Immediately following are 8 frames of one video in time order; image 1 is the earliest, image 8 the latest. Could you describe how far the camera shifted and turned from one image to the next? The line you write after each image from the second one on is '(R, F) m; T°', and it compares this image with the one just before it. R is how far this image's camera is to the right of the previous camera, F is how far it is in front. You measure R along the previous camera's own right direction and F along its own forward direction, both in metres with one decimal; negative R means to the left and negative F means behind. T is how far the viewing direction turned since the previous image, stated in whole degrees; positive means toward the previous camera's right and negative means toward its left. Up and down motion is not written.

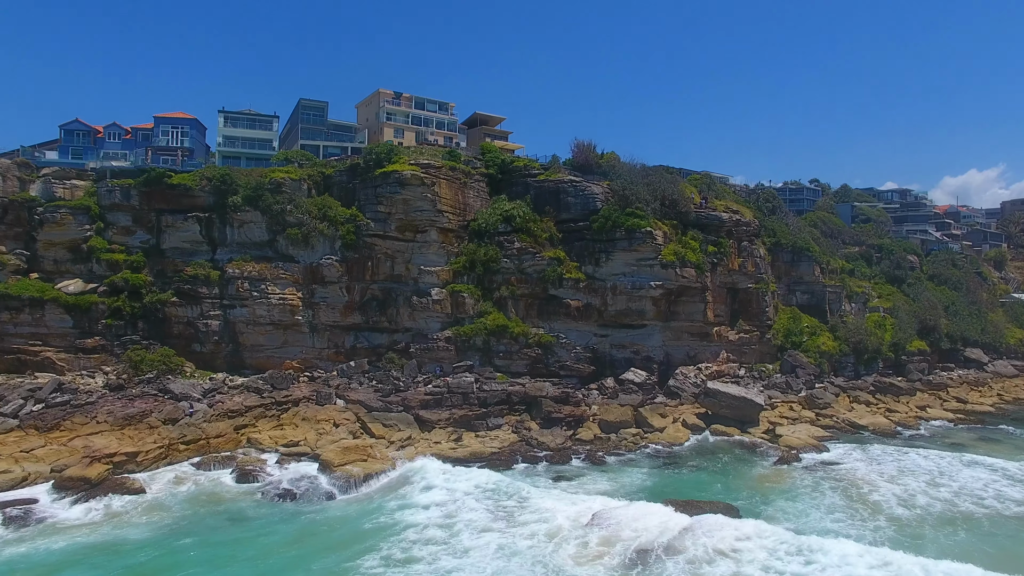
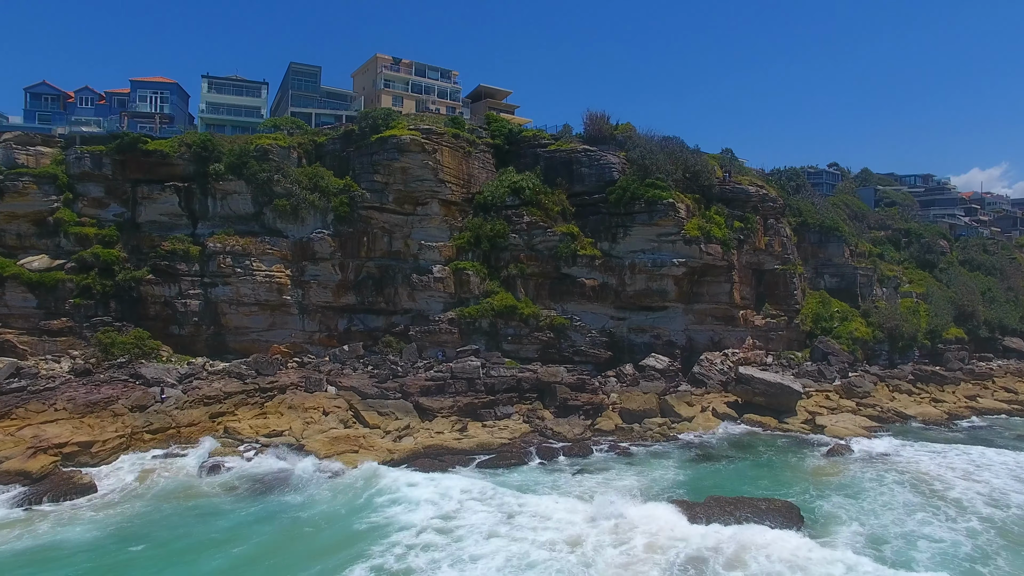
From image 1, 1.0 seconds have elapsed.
(-0.2, +2.8) m; 0°
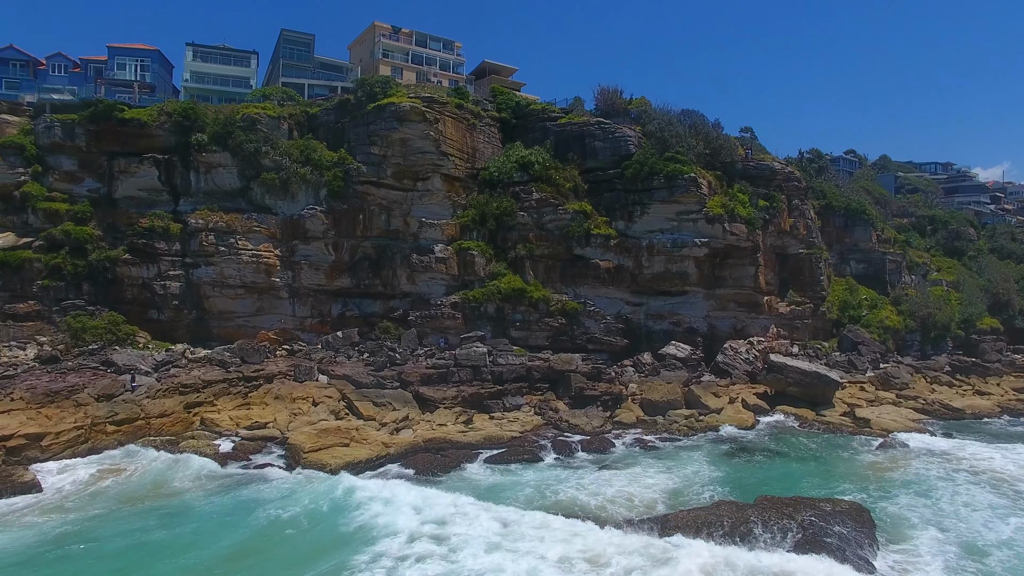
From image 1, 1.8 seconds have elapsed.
(-0.2, +2.3) m; 0°
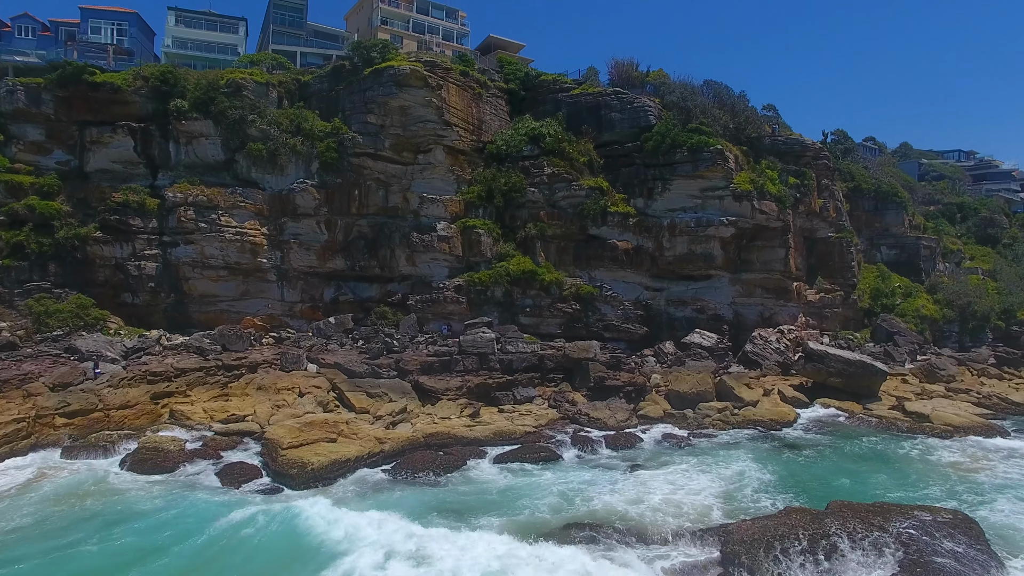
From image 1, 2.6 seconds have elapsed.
(-0.2, +2.3) m; 0°
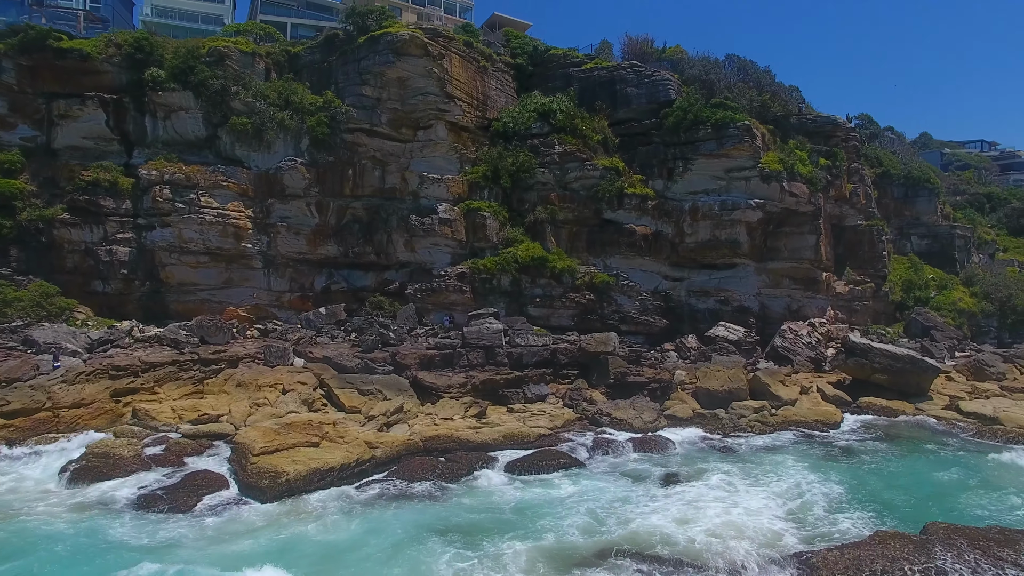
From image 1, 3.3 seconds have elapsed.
(-0.2, +2.1) m; 0°
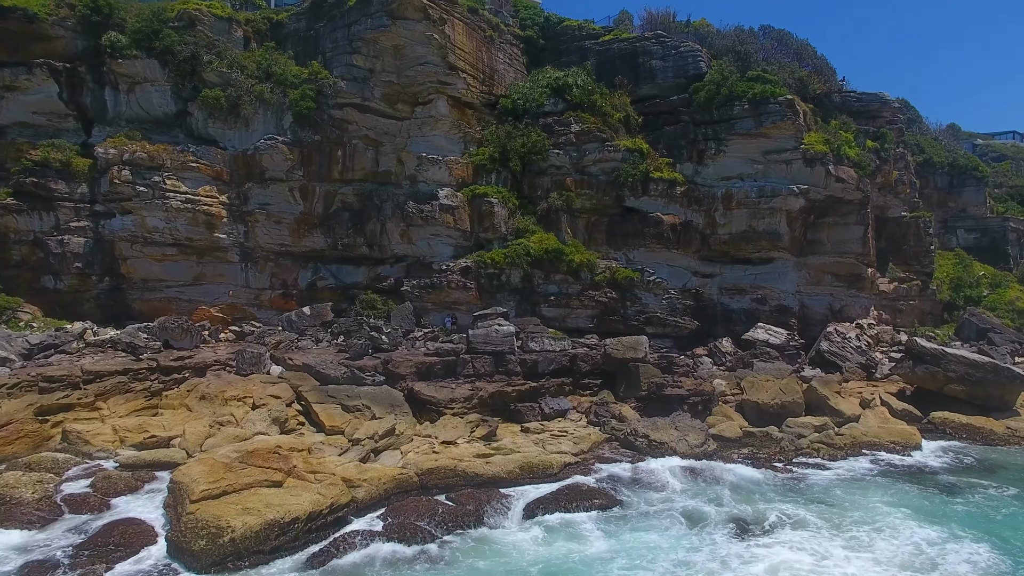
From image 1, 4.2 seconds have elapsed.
(-0.2, +2.7) m; 0°
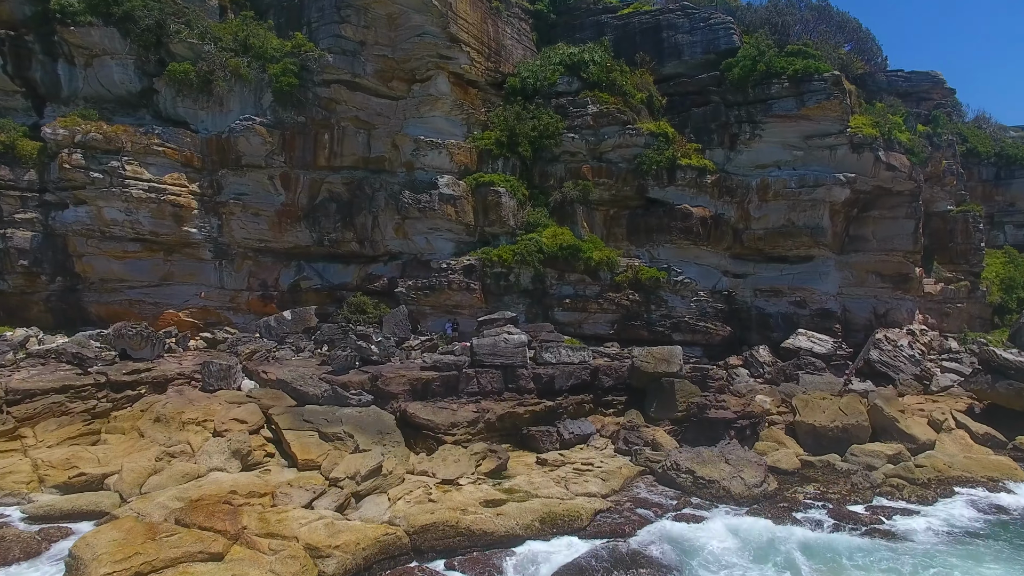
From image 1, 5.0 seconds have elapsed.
(-0.1, +2.3) m; 0°
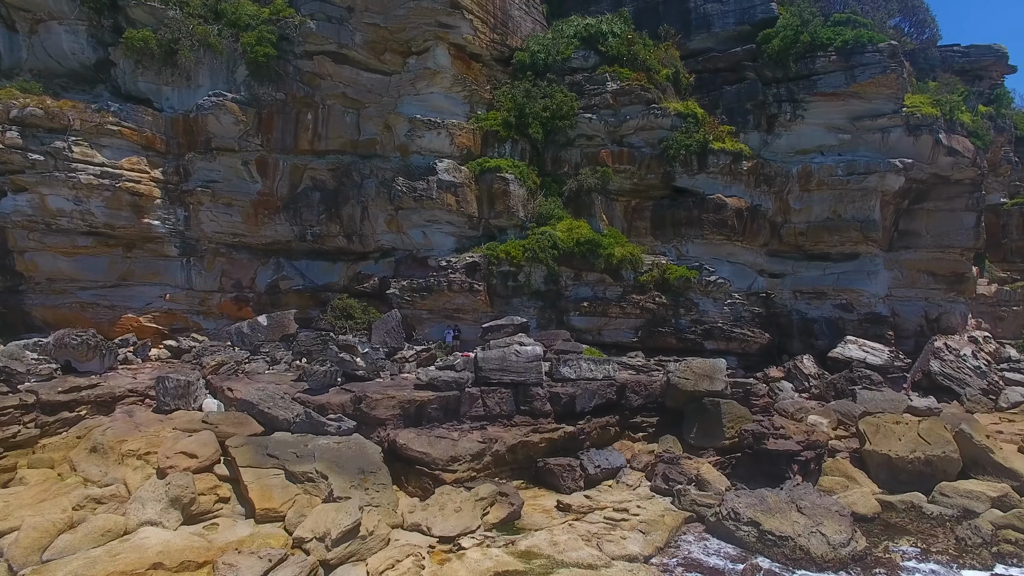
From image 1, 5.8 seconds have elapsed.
(-0.1, +2.2) m; 0°
